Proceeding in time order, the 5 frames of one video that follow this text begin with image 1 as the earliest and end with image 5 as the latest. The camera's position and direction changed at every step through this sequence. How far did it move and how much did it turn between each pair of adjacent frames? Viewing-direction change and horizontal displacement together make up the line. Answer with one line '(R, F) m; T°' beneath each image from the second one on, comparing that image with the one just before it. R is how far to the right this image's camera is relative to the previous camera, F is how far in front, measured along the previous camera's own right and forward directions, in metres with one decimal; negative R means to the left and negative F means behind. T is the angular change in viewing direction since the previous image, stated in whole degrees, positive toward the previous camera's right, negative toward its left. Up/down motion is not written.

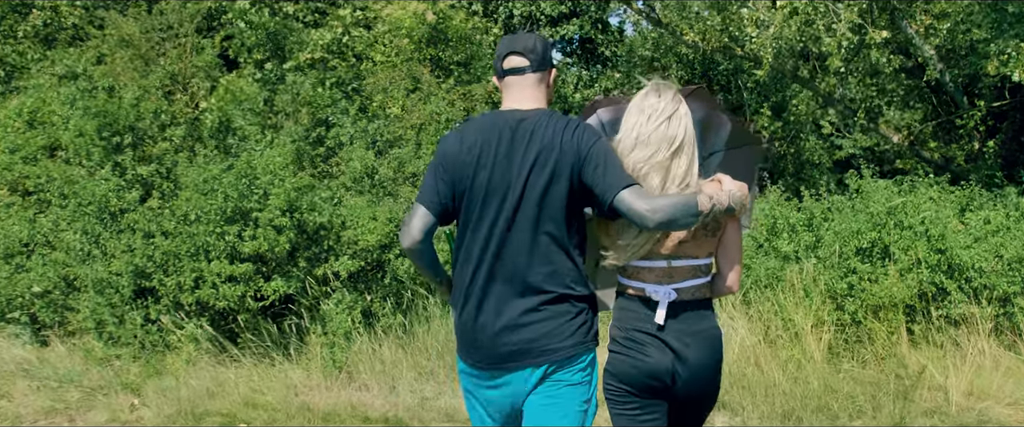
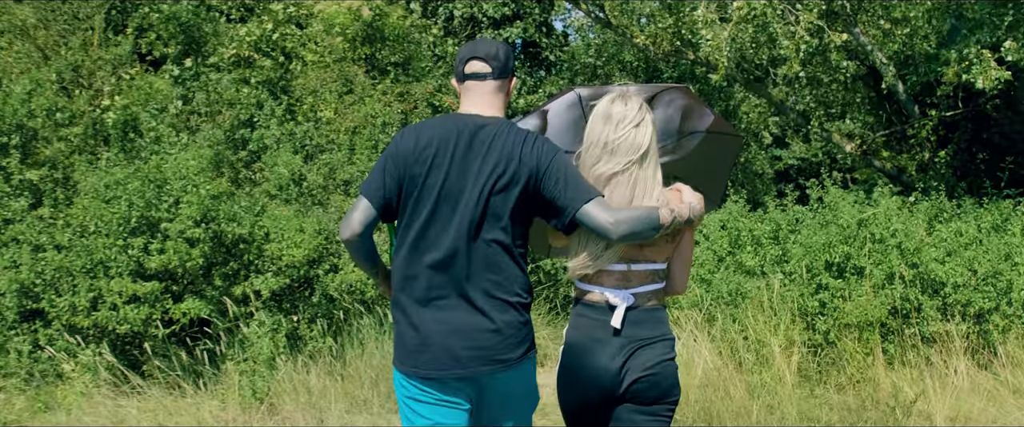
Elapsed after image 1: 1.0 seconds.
(0.0, +0.7) m; +4°
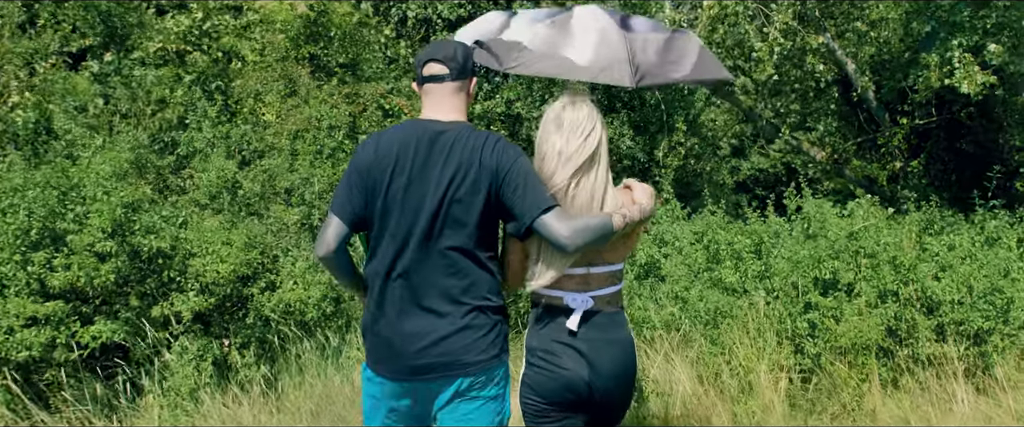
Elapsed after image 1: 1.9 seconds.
(0.0, +0.7) m; +3°
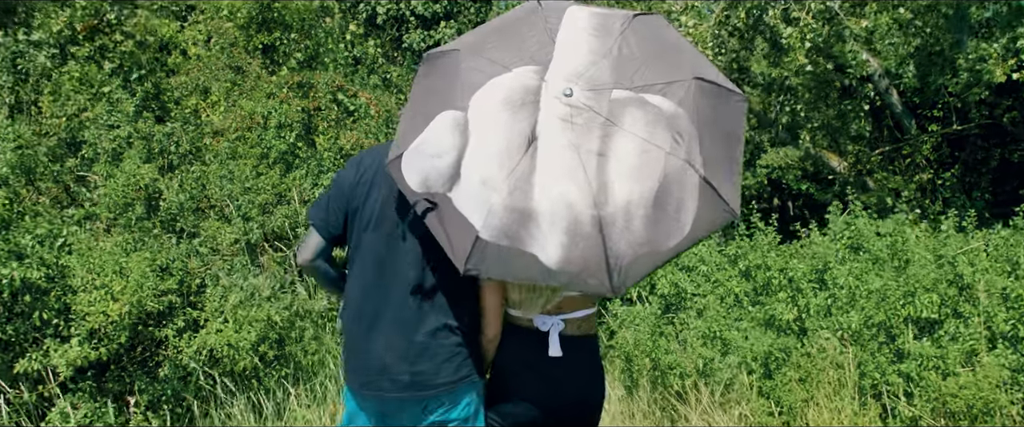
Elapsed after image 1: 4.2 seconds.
(-0.1, +1.5) m; +2°
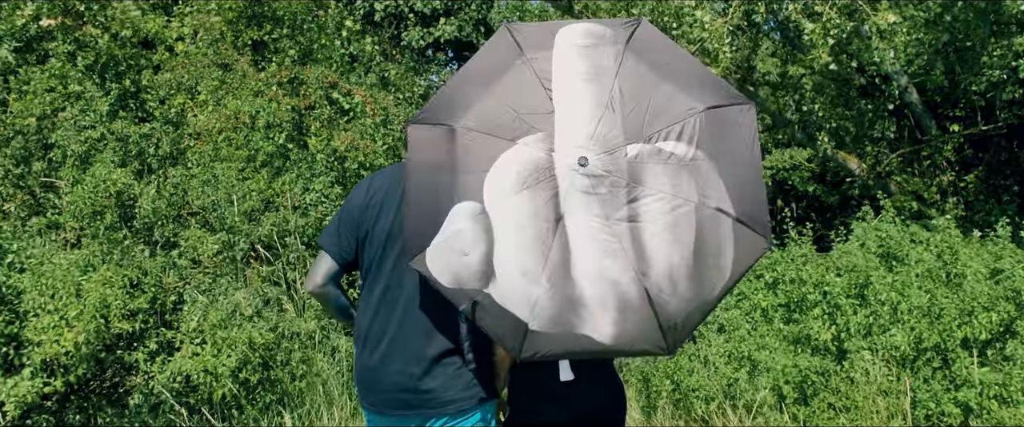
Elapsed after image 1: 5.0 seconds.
(-0.1, +0.5) m; 0°
